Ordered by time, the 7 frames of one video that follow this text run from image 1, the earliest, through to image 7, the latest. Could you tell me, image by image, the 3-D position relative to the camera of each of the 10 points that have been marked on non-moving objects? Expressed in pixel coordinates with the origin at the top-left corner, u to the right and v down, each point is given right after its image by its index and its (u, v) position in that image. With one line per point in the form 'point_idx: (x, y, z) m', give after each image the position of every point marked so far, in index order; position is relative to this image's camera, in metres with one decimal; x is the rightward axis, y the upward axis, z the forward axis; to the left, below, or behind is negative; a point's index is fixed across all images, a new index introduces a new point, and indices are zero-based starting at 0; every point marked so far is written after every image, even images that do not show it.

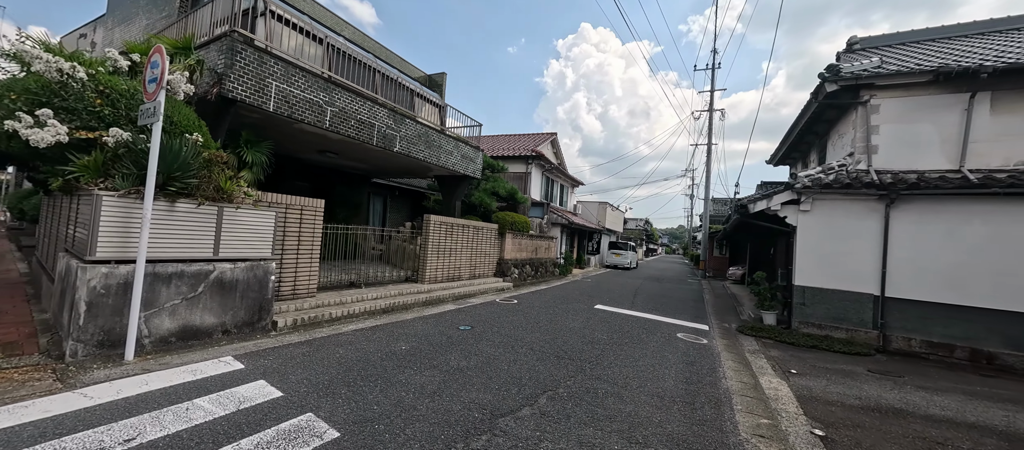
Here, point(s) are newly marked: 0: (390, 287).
0: (-2.4, -1.2, +7.4) m
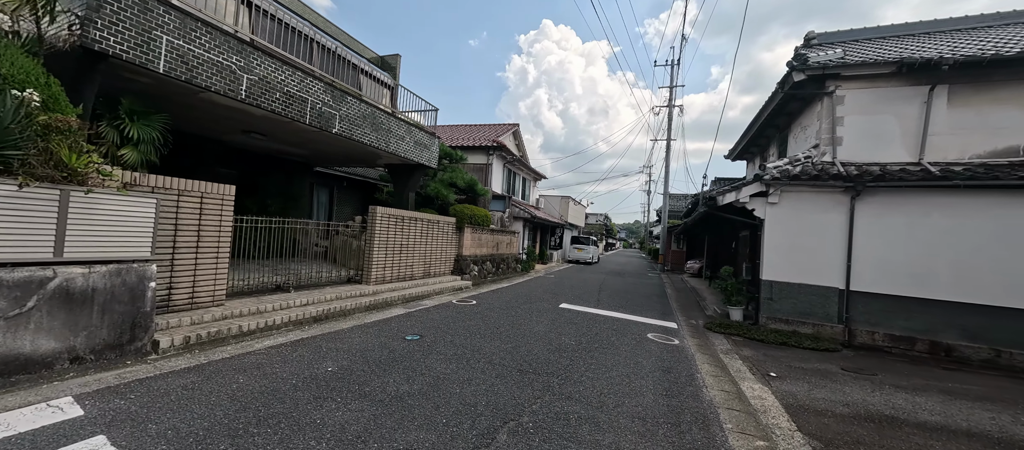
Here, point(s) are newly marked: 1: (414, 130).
0: (-3.2, -1.1, +6.4) m
1: (-2.5, +2.4, +9.4) m
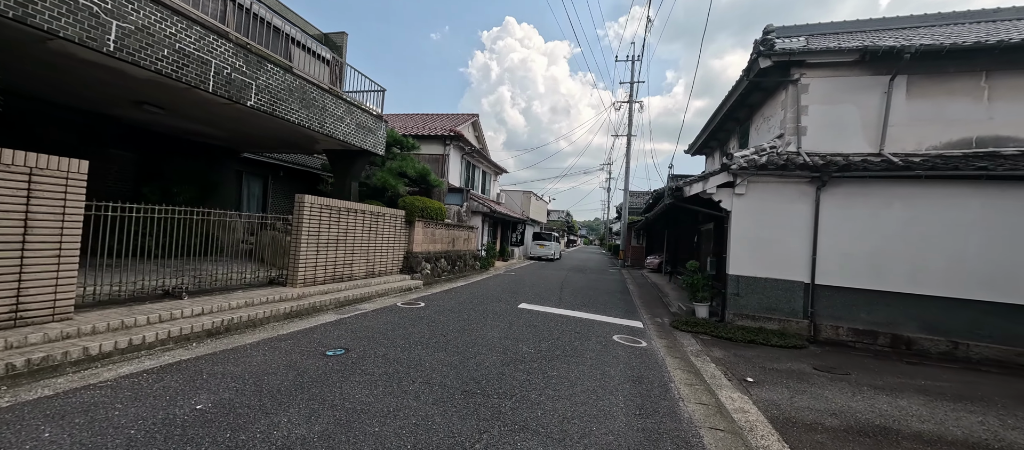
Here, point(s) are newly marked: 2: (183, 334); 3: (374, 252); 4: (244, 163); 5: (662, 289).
0: (-3.9, -1.0, +5.3) m
1: (-3.5, +2.6, +8.3) m
2: (-3.4, -1.1, +3.9) m
3: (-3.0, -0.6, +8.1) m
4: (-7.8, +1.8, +10.9) m
5: (+4.6, -2.0, +11.6) m
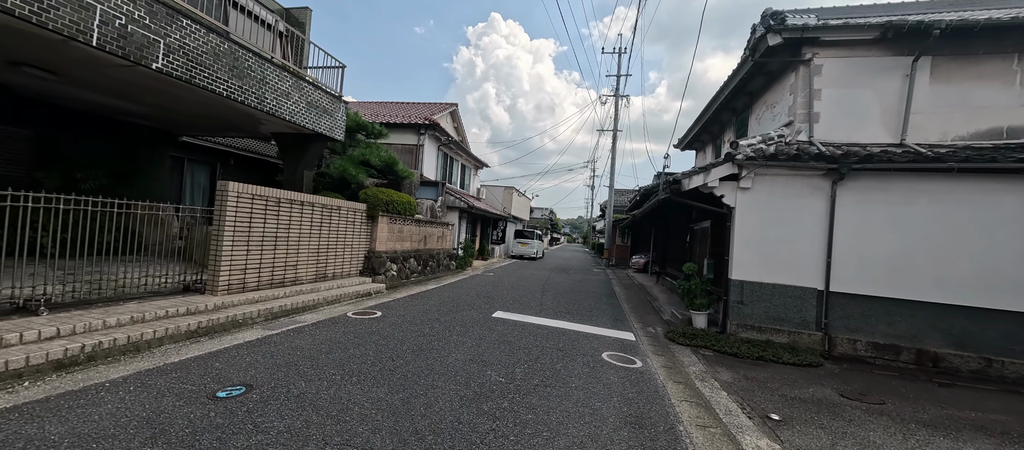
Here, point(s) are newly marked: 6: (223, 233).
0: (-4.2, -0.9, +4.1) m
1: (-4.0, +2.7, +7.2) m
2: (-3.7, -1.1, +2.8) m
3: (-3.5, -0.5, +7.0) m
4: (-8.4, +2.0, +9.5) m
5: (+4.0, -1.9, +10.8) m
6: (-3.9, -0.1, +5.0) m
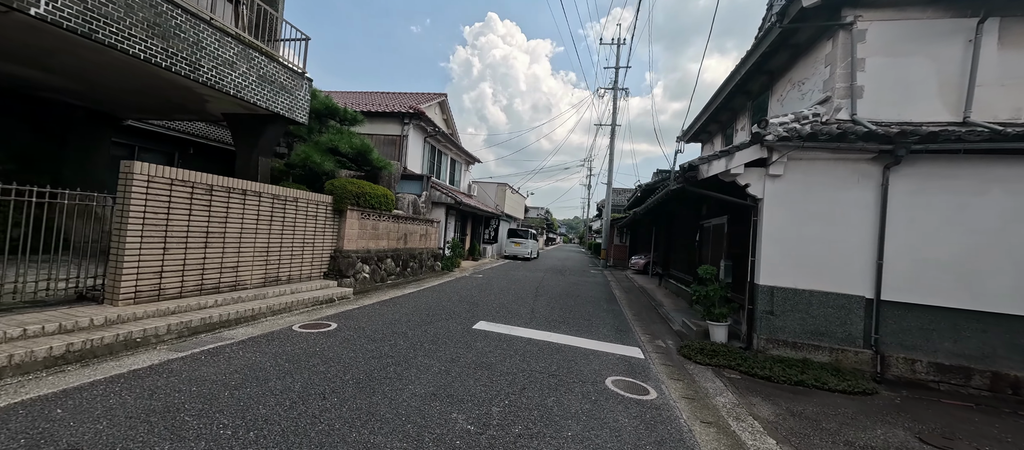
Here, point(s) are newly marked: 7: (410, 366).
0: (-4.4, -0.8, +3.1) m
1: (-4.2, +2.8, +6.1) m
2: (-3.9, -1.0, +1.7) m
3: (-3.7, -0.4, +5.9) m
4: (-8.6, +2.1, +8.4) m
5: (+3.7, -1.9, +9.8) m
6: (-4.1, 0.0, +4.0) m
7: (-1.0, -1.4, +3.6) m
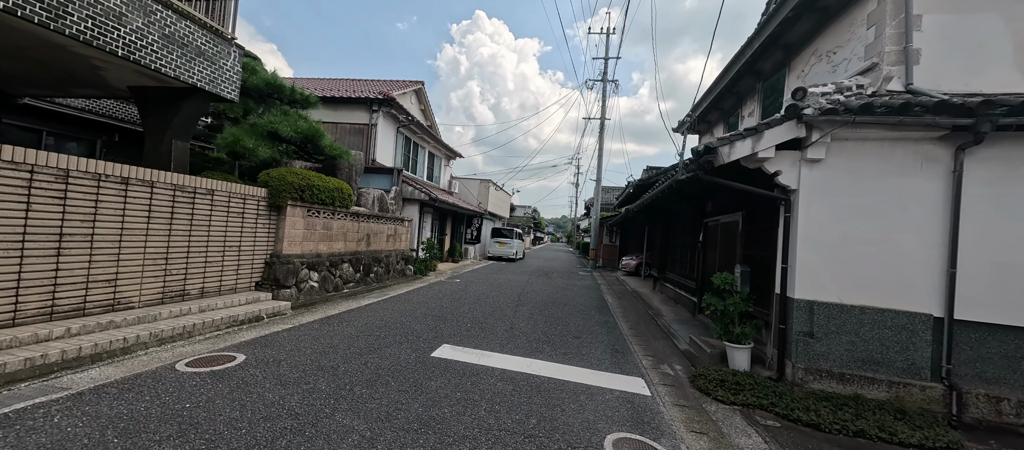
0: (-4.7, -0.8, +1.8) m
1: (-4.5, +2.8, +4.8) m
2: (-4.1, -1.0, +0.4) m
3: (-4.1, -0.4, +4.7) m
4: (-9.0, +2.1, +7.0) m
5: (+3.3, -1.8, +8.8) m
6: (-4.4, 0.0, +2.7) m
7: (-1.3, -1.4, +2.4) m
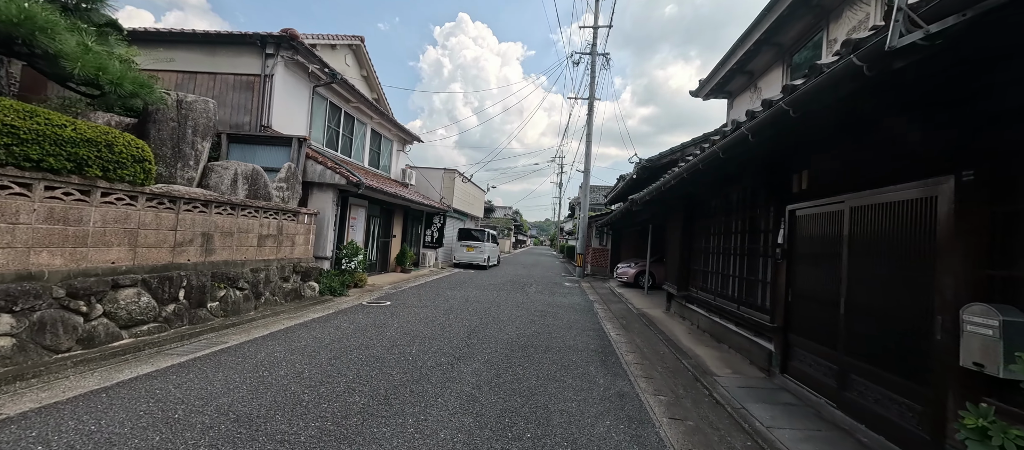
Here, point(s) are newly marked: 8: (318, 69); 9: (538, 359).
0: (-5.1, -0.7, -1.7) m
1: (-5.1, +2.9, +1.4) m
2: (-4.5, -0.8, -3.0) m
3: (-4.6, -0.3, +1.2) m
4: (-9.7, +2.2, +3.3) m
5: (+2.5, -1.7, +5.6) m
6: (-4.9, +0.1, -0.8) m
7: (-1.8, -1.2, -0.9) m
8: (-4.3, +3.5, +8.4) m
9: (+0.3, -1.6, +4.4) m
